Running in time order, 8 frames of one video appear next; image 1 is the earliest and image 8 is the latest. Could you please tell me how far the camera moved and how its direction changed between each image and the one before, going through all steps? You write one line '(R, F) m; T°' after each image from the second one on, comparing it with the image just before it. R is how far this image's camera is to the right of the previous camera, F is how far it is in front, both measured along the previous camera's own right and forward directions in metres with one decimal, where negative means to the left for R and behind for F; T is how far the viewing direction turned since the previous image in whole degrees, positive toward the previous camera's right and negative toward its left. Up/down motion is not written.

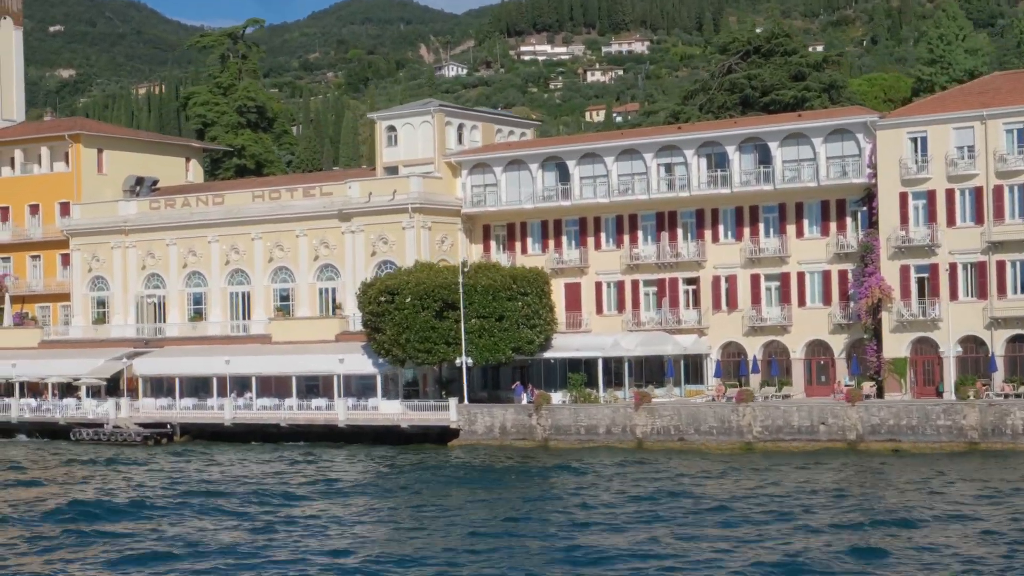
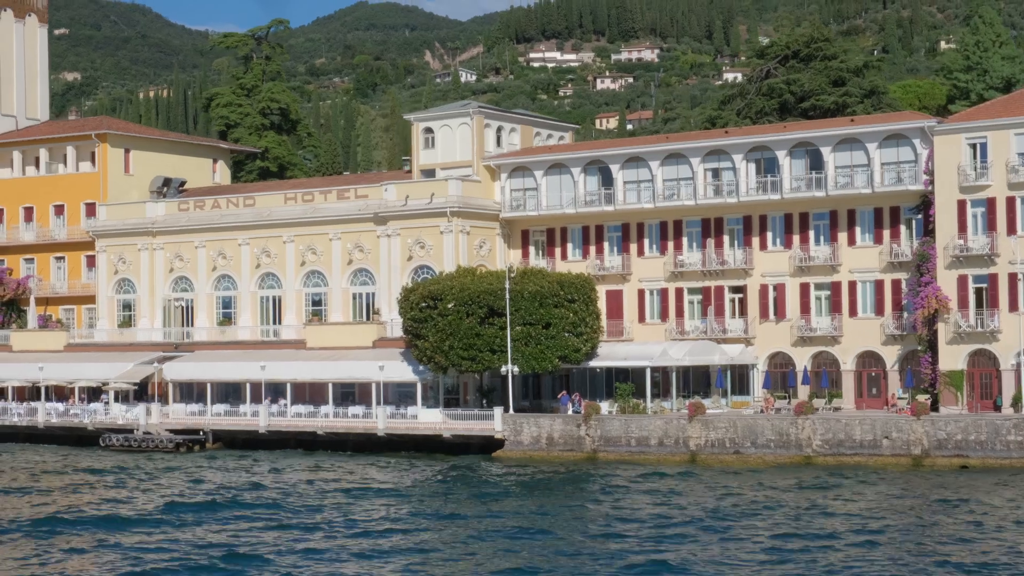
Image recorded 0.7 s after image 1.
(-1.4, +1.6) m; 0°
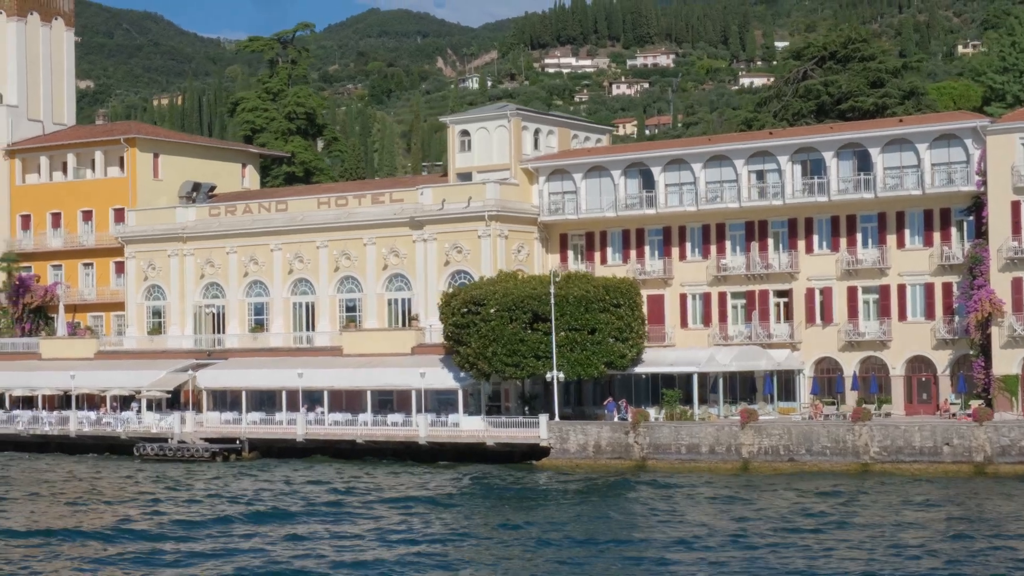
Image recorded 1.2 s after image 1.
(-0.9, +1.2) m; 0°
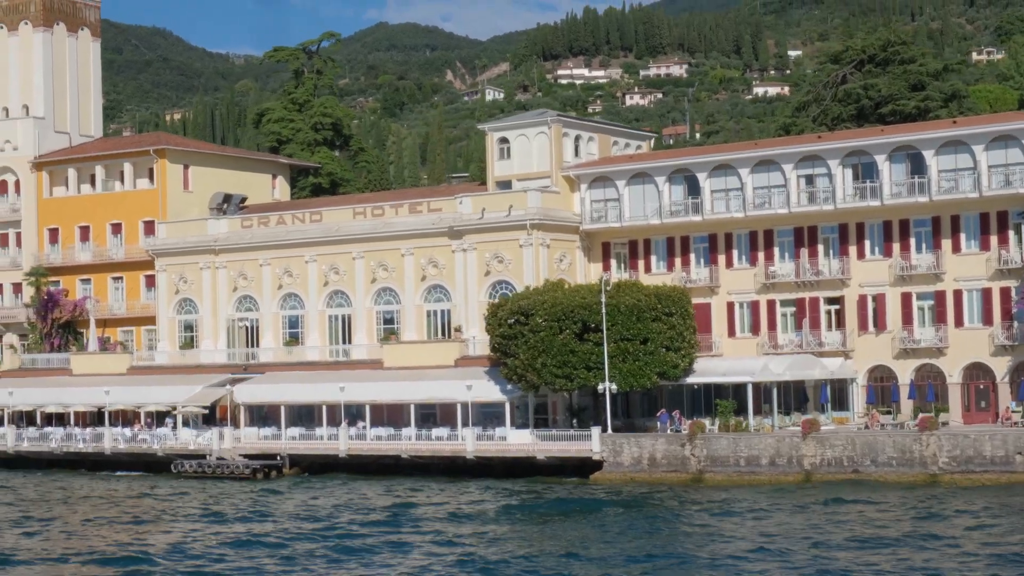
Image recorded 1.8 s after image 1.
(-1.1, +1.4) m; 0°
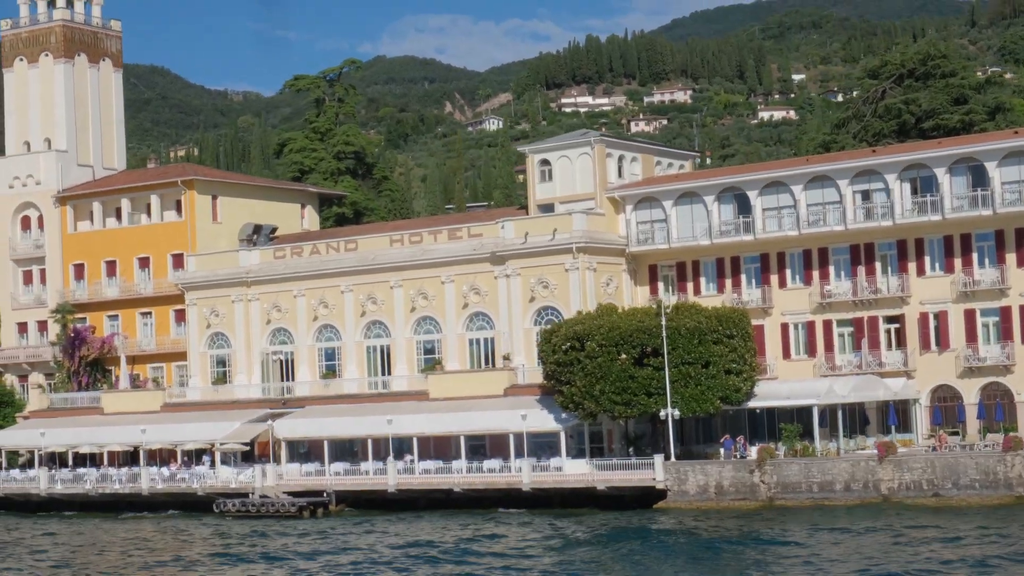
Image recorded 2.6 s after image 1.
(-1.5, +1.9) m; 0°
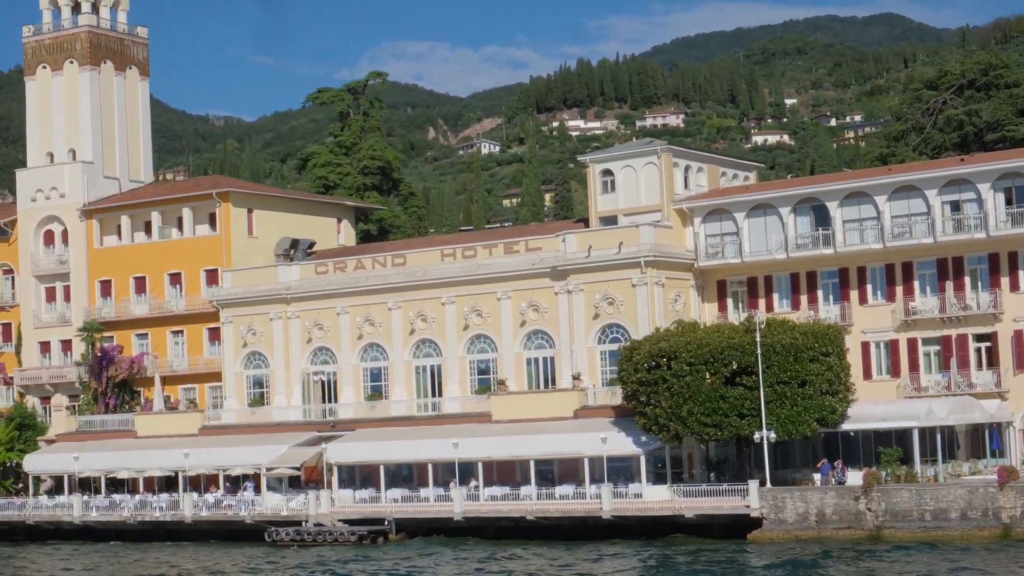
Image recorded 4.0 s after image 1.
(-2.6, +3.3) m; +1°
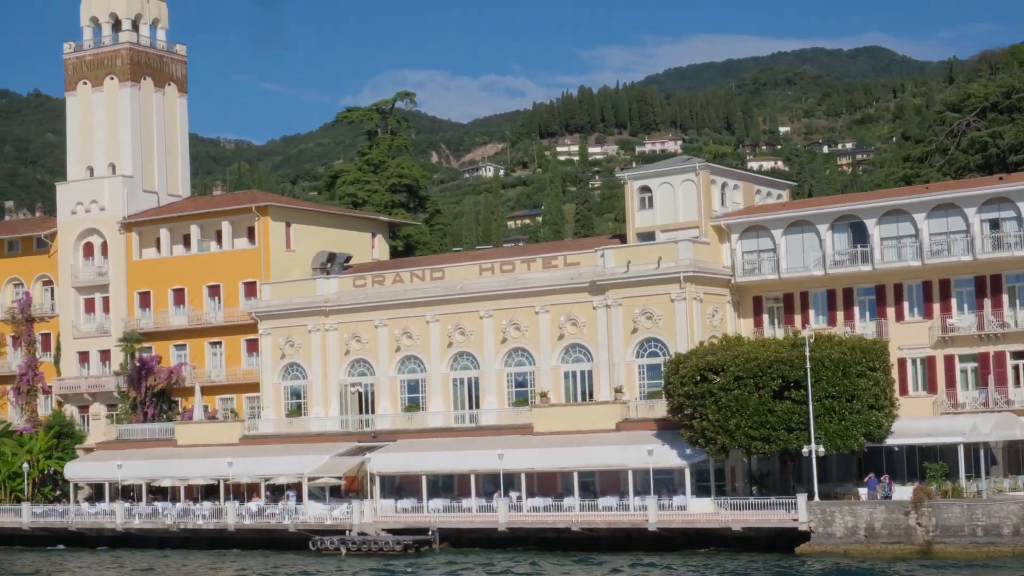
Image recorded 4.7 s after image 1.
(-1.2, -0.8) m; 0°
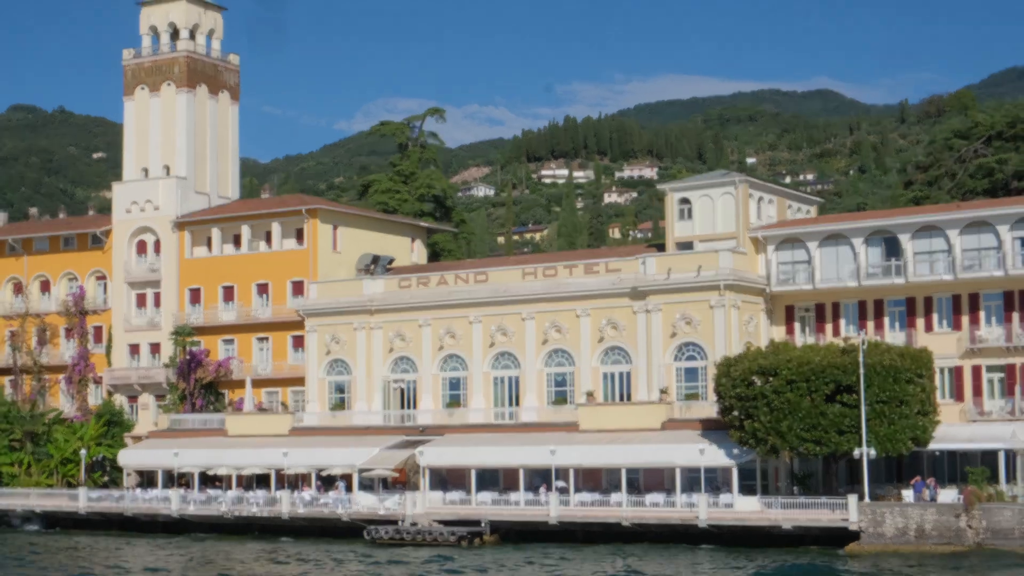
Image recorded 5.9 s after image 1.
(-2.4, -2.7) m; +1°
